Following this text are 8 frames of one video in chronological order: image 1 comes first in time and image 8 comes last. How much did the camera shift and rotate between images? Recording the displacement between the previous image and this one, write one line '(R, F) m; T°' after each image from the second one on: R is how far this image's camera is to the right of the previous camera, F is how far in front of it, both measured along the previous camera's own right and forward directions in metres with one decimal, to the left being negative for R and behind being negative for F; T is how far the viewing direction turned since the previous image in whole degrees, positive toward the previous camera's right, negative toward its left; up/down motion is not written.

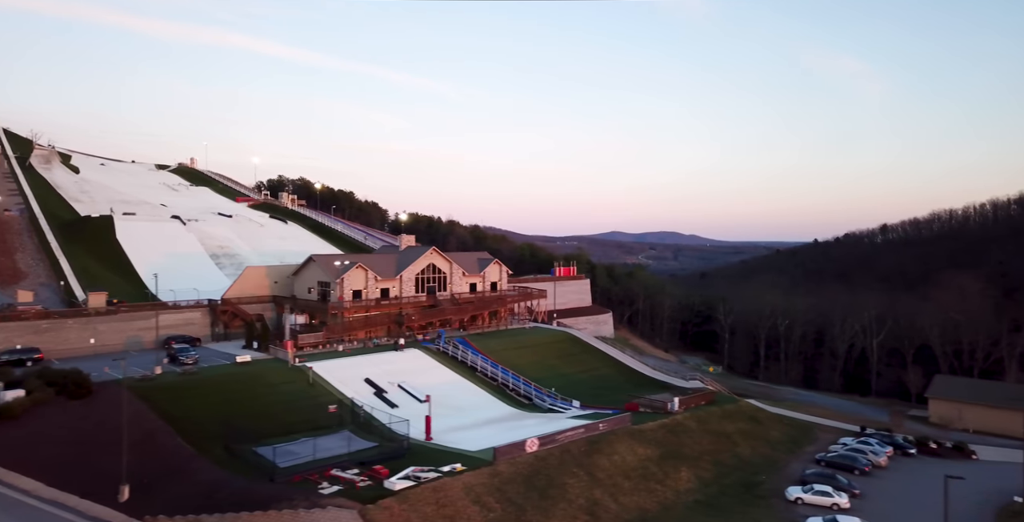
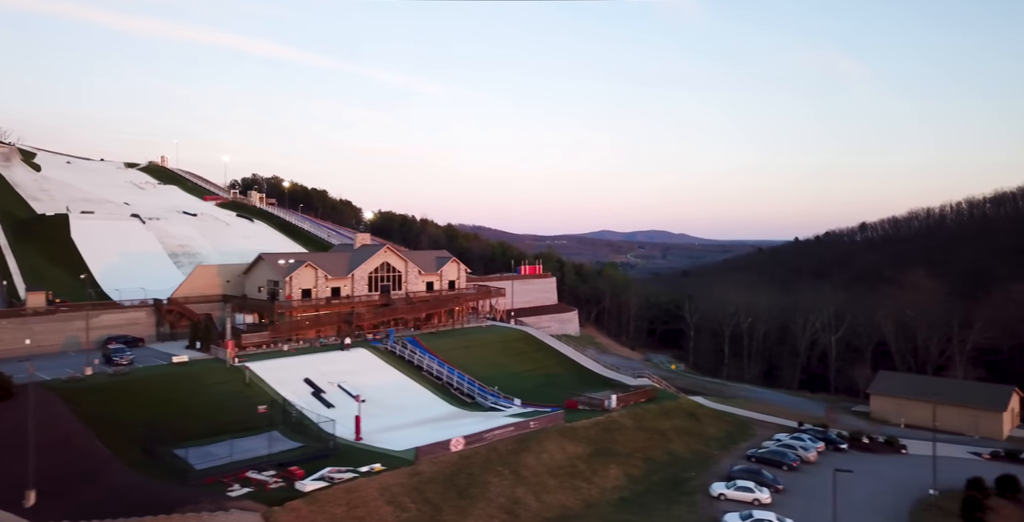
(+2.1, +0.2) m; +2°
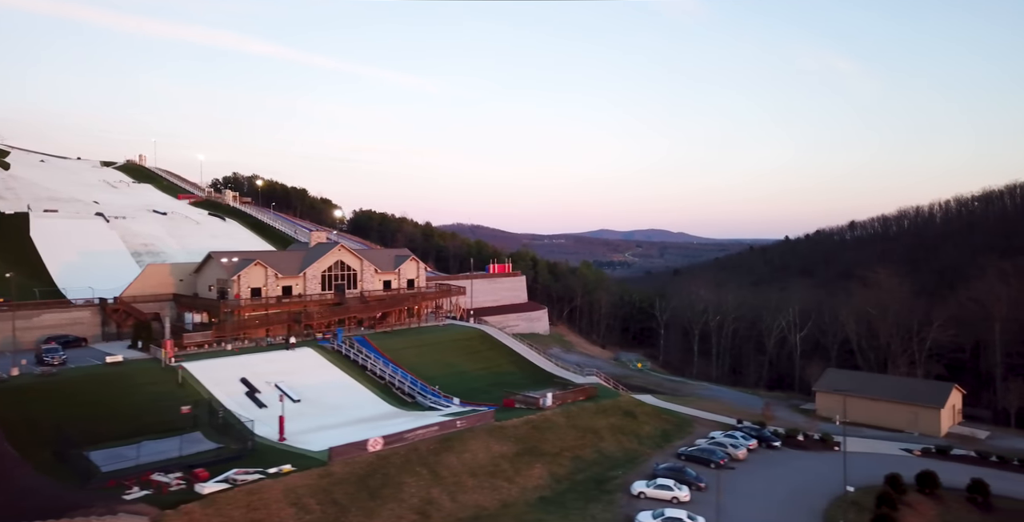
(+2.5, +0.3) m; +1°
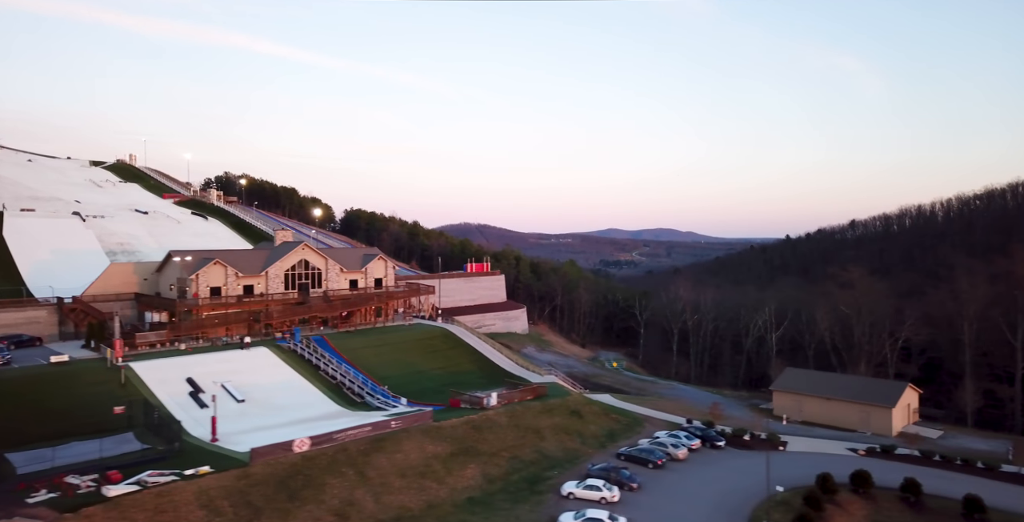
(+2.5, +0.3) m; 0°
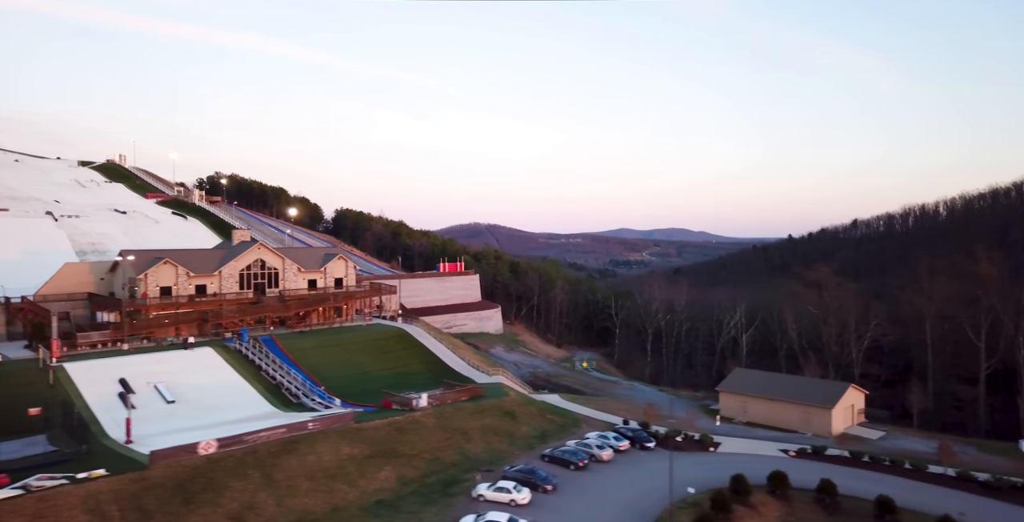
(+3.1, +0.4) m; 0°
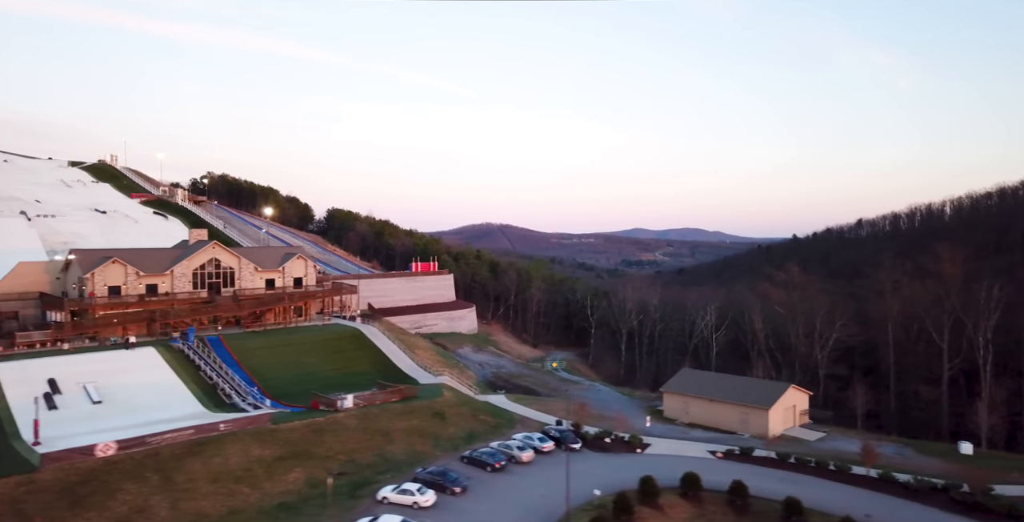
(+3.3, +0.4) m; 0°
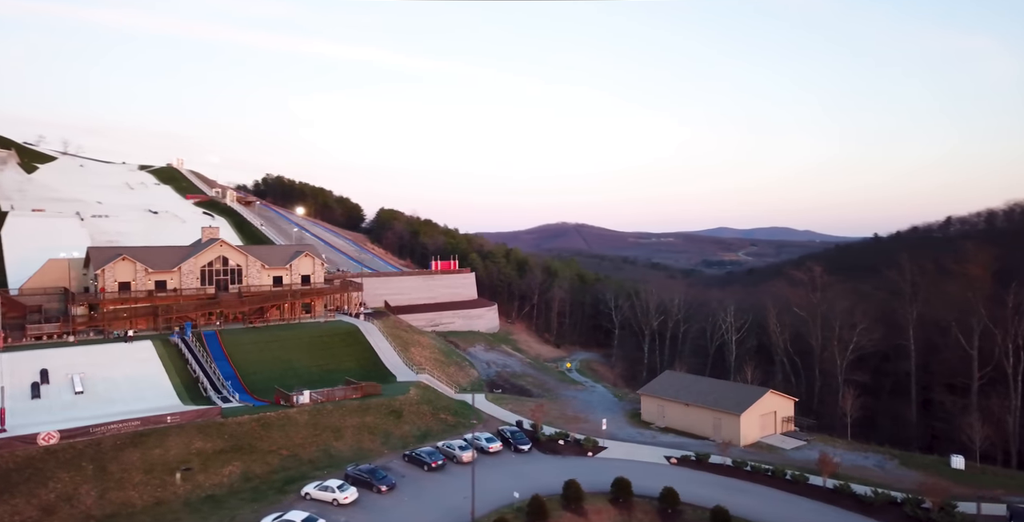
(+4.6, +0.6) m; -5°
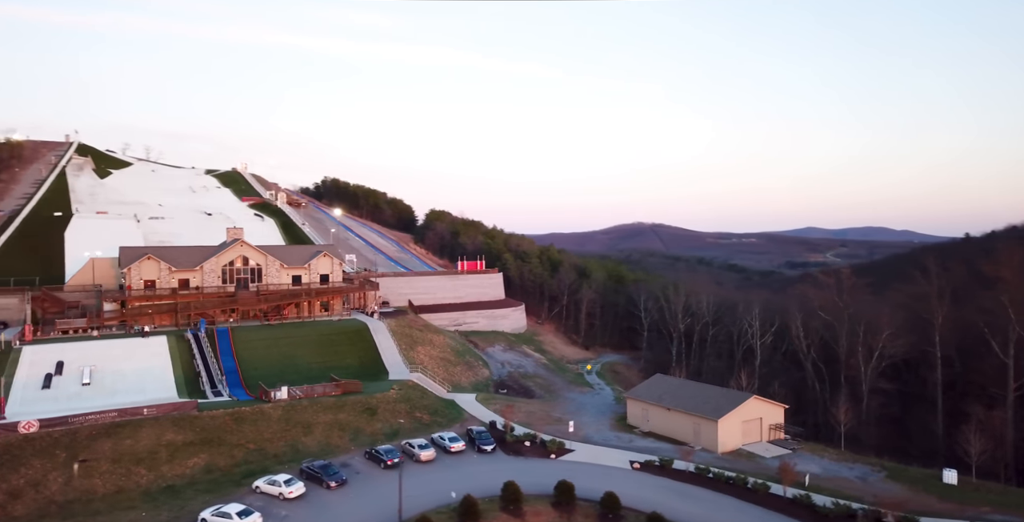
(+4.0, +0.2) m; -5°
